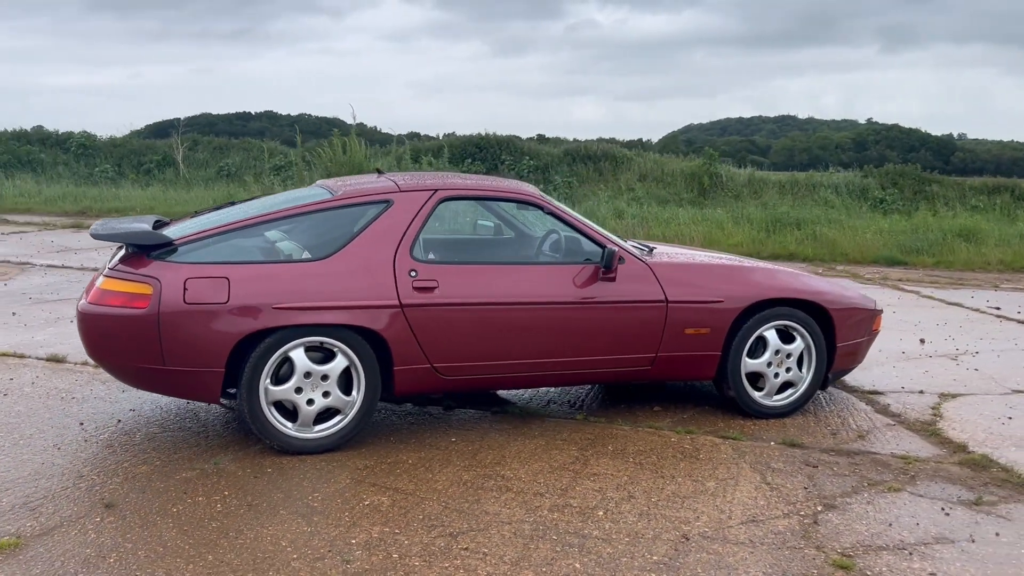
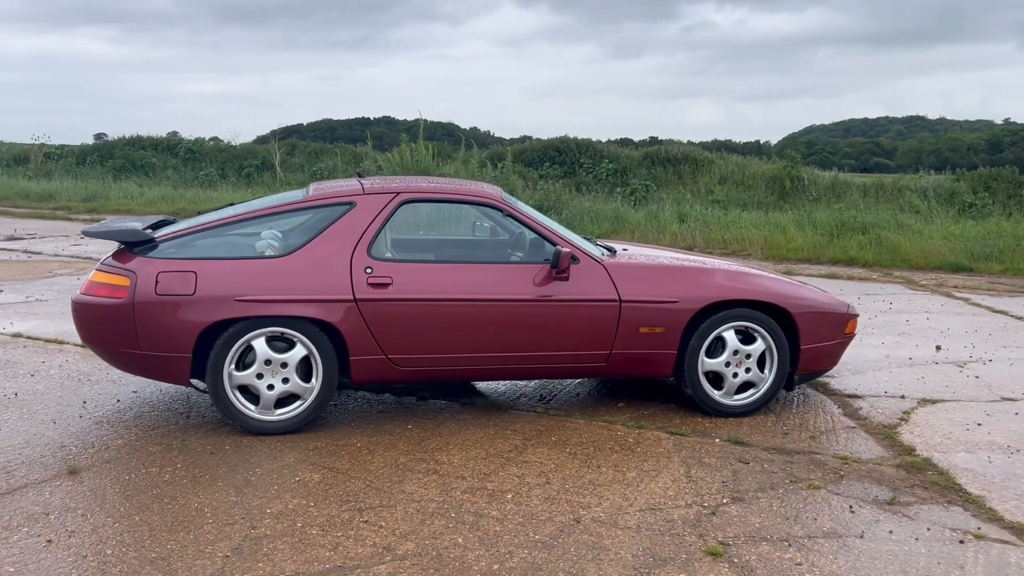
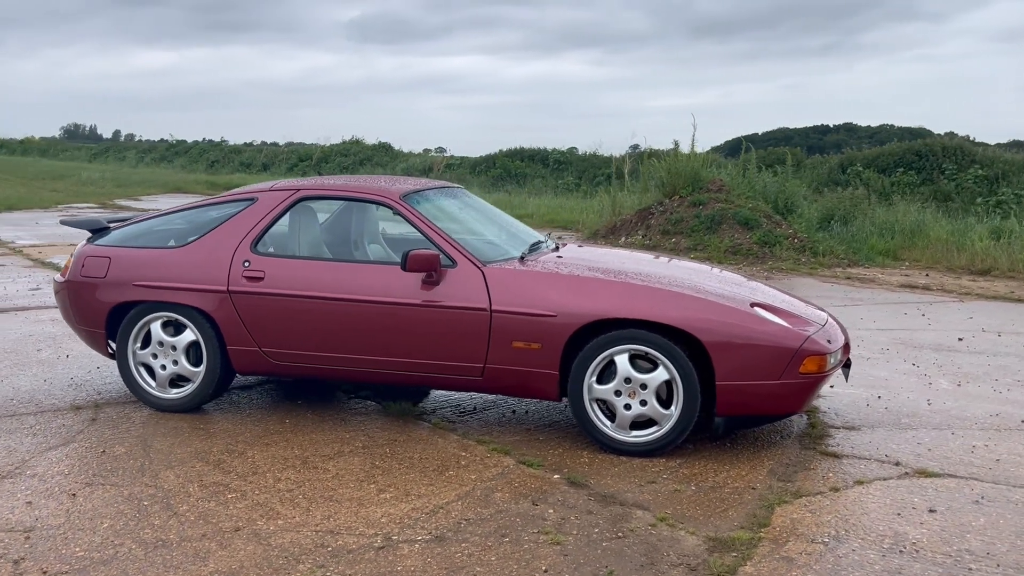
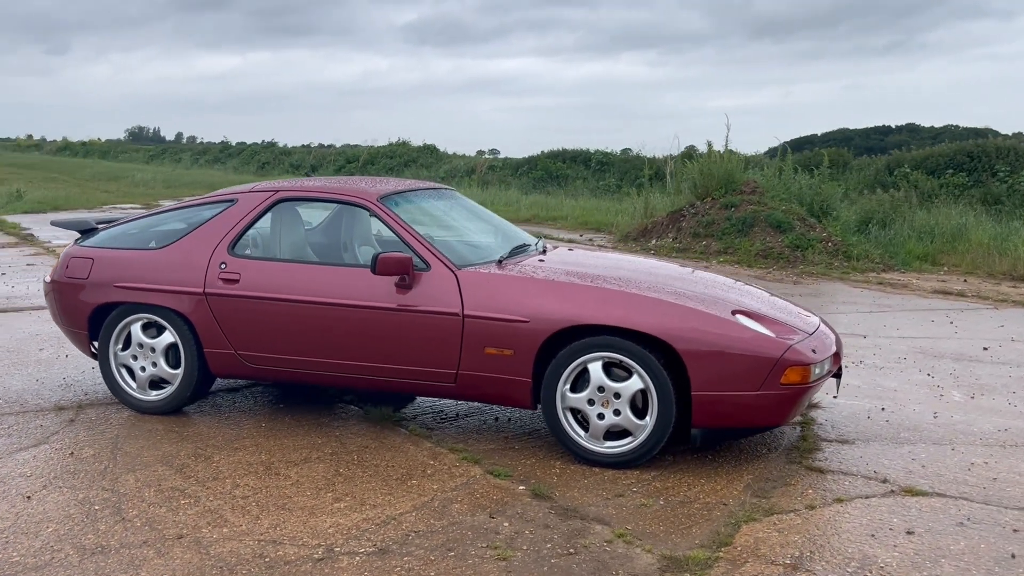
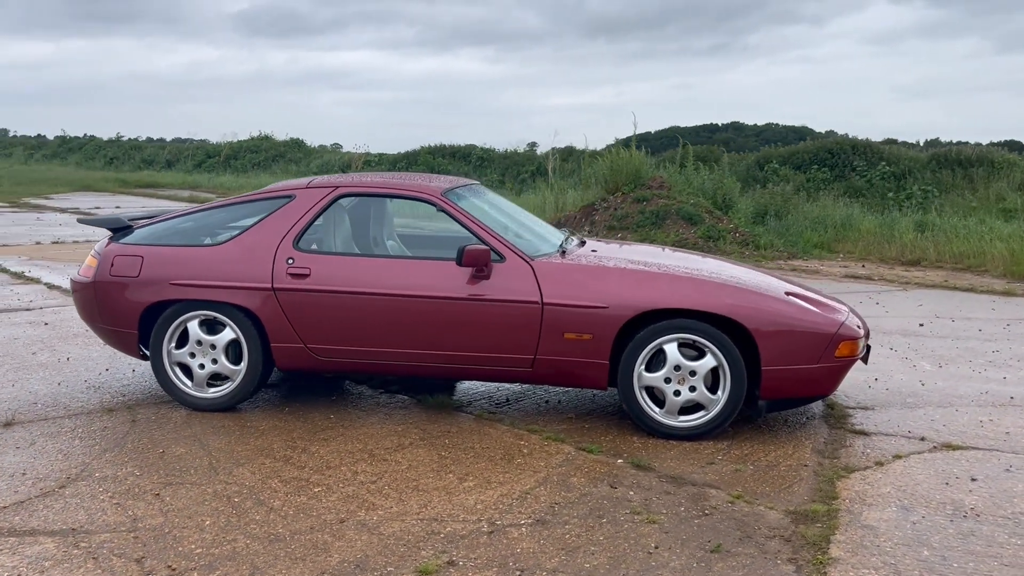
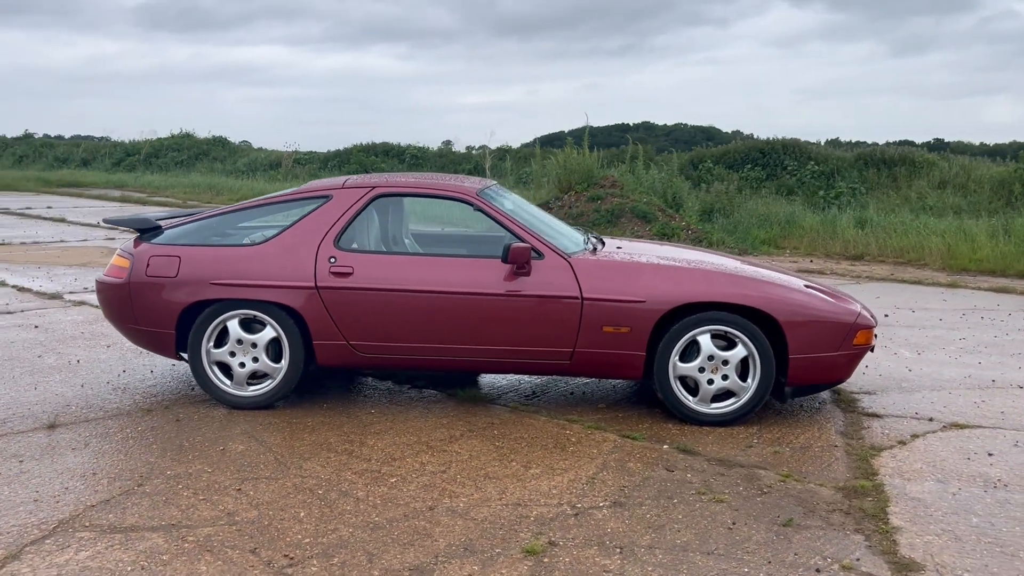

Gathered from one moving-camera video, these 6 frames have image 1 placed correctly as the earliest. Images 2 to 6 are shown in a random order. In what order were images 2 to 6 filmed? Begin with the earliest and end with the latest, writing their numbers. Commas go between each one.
2, 6, 5, 3, 4
